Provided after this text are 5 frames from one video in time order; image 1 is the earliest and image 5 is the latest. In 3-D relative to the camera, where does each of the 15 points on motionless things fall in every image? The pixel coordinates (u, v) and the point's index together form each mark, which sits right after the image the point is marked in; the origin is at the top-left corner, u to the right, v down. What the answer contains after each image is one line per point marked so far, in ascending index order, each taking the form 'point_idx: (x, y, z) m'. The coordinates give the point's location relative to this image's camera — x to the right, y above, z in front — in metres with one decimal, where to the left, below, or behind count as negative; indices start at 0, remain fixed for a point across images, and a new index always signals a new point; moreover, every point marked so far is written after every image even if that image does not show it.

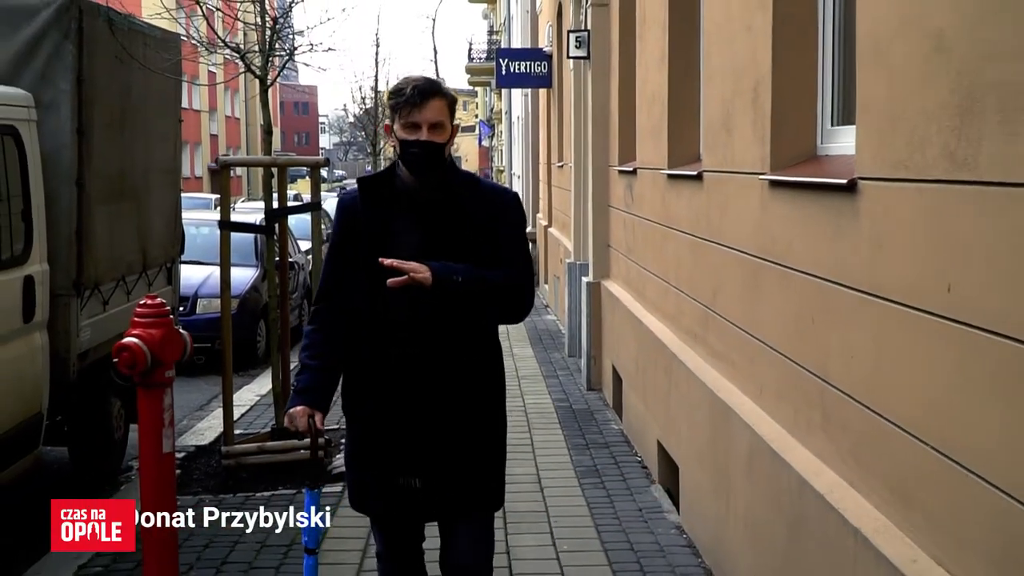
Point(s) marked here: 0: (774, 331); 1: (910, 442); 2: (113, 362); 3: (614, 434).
0: (+1.0, -0.2, +4.2) m
1: (+1.0, -0.4, +2.9) m
2: (-1.4, -0.3, +4.2) m
3: (+0.7, -1.0, +7.9) m
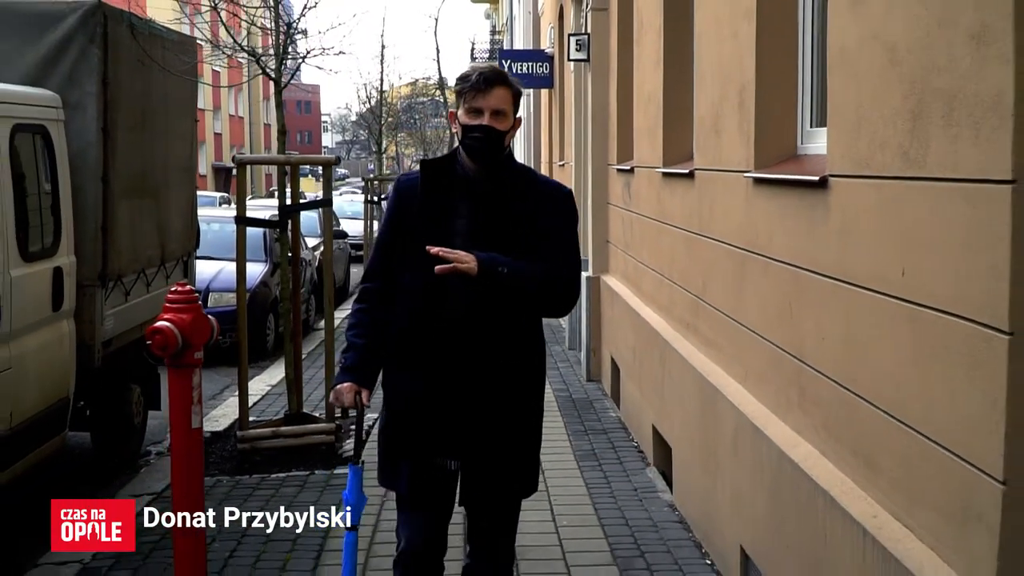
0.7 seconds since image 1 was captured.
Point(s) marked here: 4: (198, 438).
0: (+1.0, -0.1, +4.6) m
1: (+1.0, -0.3, +3.3) m
2: (-1.4, -0.2, +4.5) m
3: (+0.7, -1.0, +8.3) m
4: (-1.3, -0.6, +4.6) m
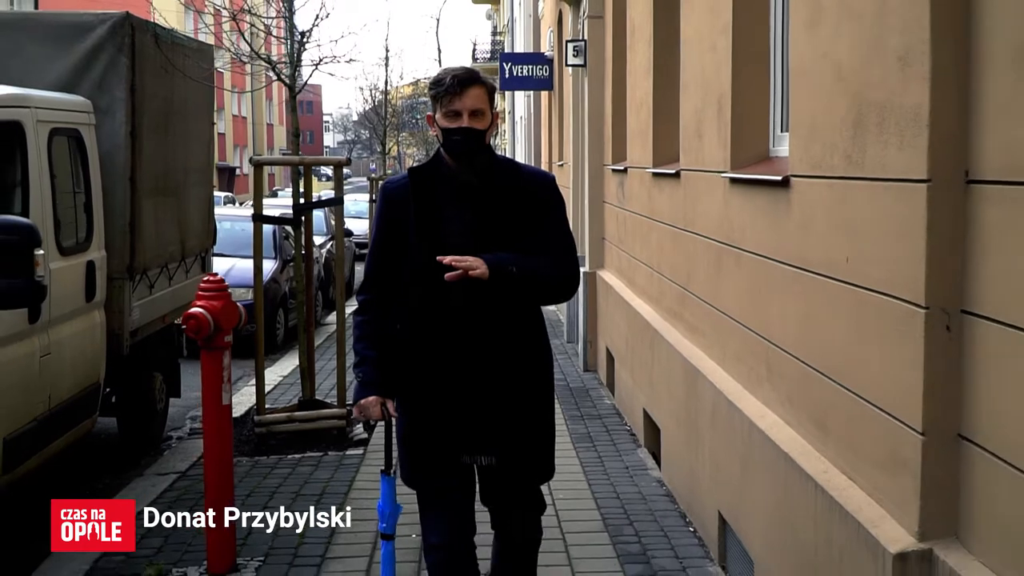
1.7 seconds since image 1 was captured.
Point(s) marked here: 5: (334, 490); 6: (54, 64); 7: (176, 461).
0: (+1.0, -0.1, +5.0) m
1: (+1.0, -0.3, +3.7) m
2: (-1.4, -0.2, +5.0) m
3: (+0.7, -0.9, +8.8) m
4: (-1.3, -0.6, +5.1) m
5: (-1.0, -1.2, +6.7) m
6: (-2.8, +1.4, +7.1) m
7: (-2.2, -1.1, +7.6) m
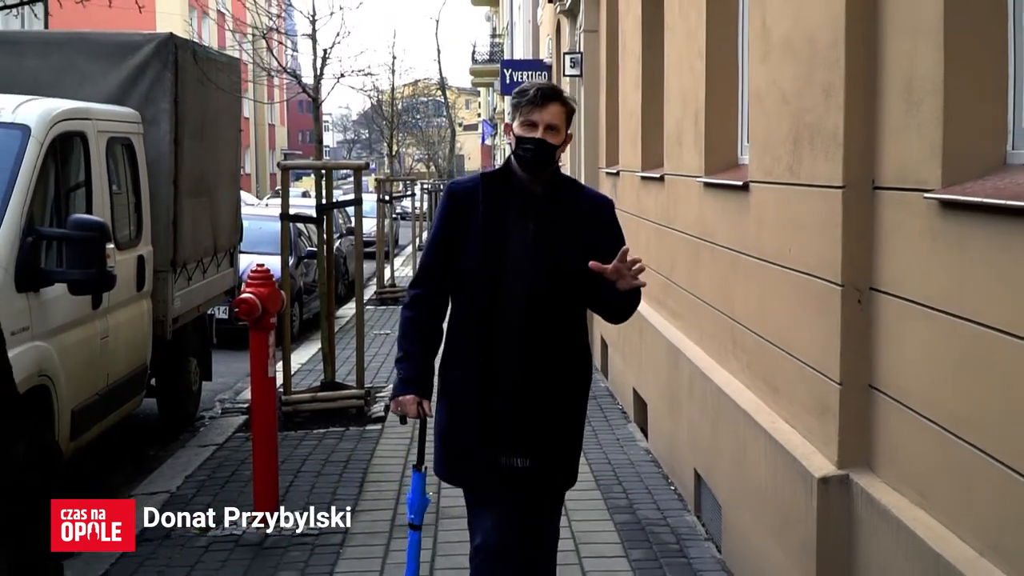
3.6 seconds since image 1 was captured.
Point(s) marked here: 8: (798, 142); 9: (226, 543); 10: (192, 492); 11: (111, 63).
0: (+1.0, 0.0, +5.9) m
1: (+1.0, -0.2, +4.6) m
2: (-1.4, -0.1, +5.8) m
3: (+0.7, -0.8, +9.6) m
4: (-1.2, -0.5, +5.9) m
5: (-1.0, -1.1, +7.5) m
6: (-2.8, +1.4, +8.0) m
7: (-2.2, -1.1, +8.4) m
8: (+1.1, +0.5, +4.2) m
9: (-1.4, -1.3, +5.7) m
10: (-1.9, -1.2, +6.8) m
11: (-2.8, +1.5, +8.0) m
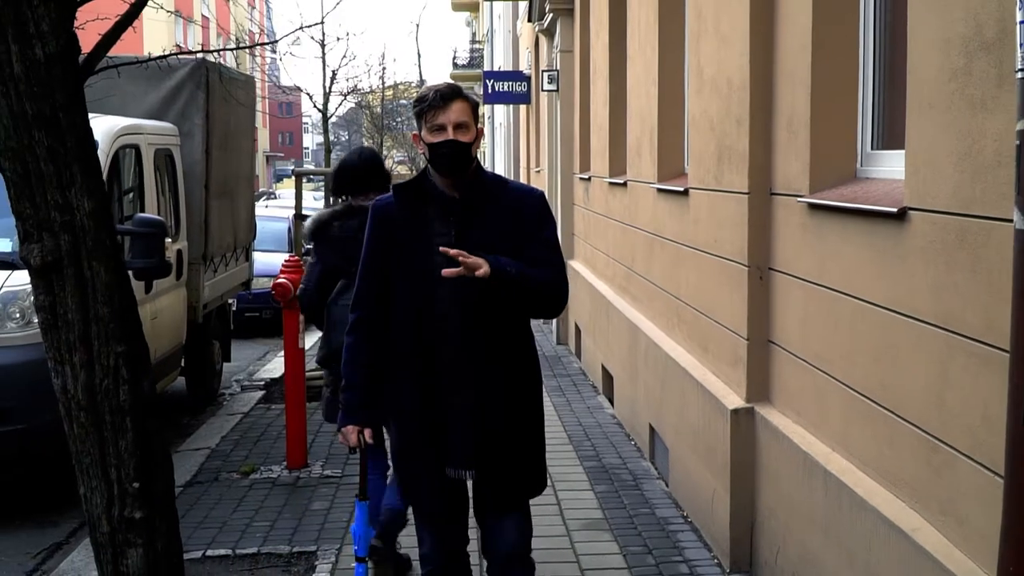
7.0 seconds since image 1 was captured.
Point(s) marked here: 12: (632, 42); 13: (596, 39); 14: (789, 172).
0: (+0.9, +0.1, +7.2) m
1: (+1.0, -0.2, +5.9) m
2: (-1.5, 0.0, +7.1) m
3: (+0.6, -0.8, +10.9) m
4: (-1.3, -0.4, +7.2) m
5: (-1.1, -1.0, +8.8) m
6: (-2.9, +1.5, +9.2) m
7: (-2.3, -1.0, +9.7) m
8: (+1.0, +0.6, +5.5) m
9: (-1.5, -1.2, +7.0) m
10: (-2.0, -1.1, +8.0) m
11: (-2.9, +1.6, +9.2) m
12: (+0.8, +1.7, +8.0) m
13: (+0.7, +2.2, +10.1) m
14: (+1.2, +0.5, +4.8) m
